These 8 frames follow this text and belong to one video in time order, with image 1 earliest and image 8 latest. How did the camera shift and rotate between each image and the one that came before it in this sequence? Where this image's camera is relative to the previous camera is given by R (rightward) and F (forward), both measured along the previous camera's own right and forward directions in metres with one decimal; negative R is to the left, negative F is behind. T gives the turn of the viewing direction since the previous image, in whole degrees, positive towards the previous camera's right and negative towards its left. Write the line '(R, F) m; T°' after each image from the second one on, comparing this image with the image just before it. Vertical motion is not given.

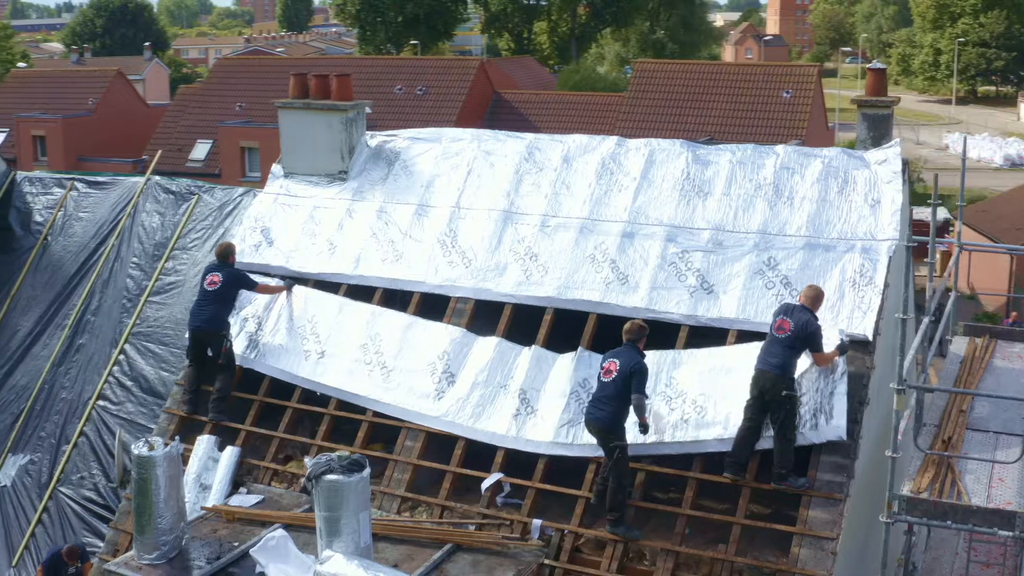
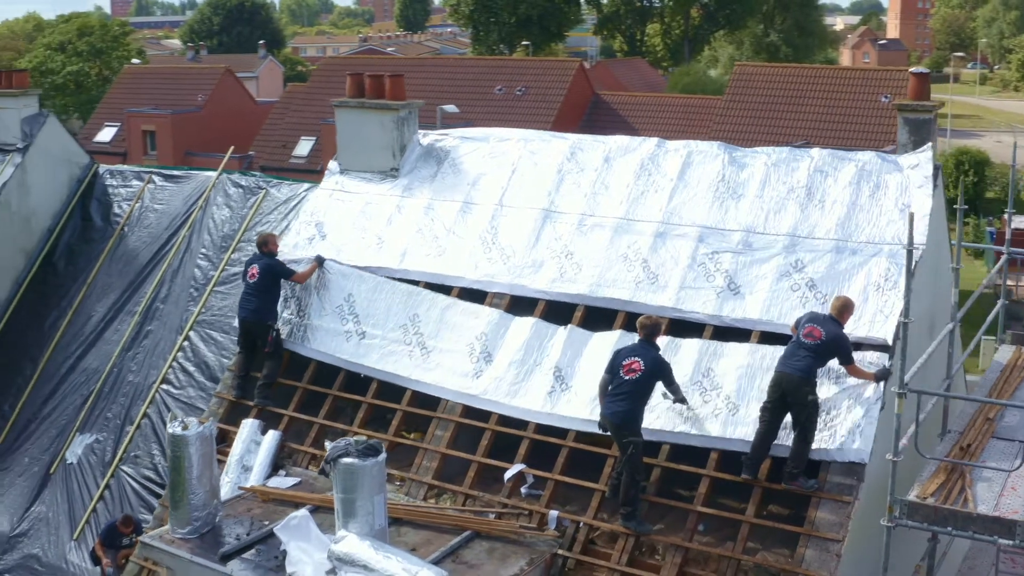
(+0.4, -0.1) m; -5°
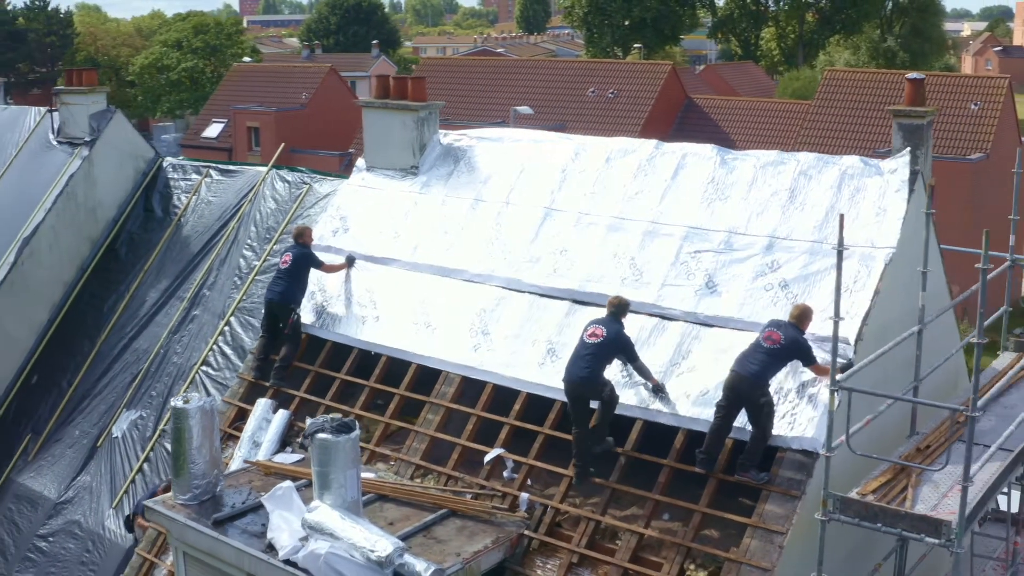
(+0.8, -0.3) m; -5°
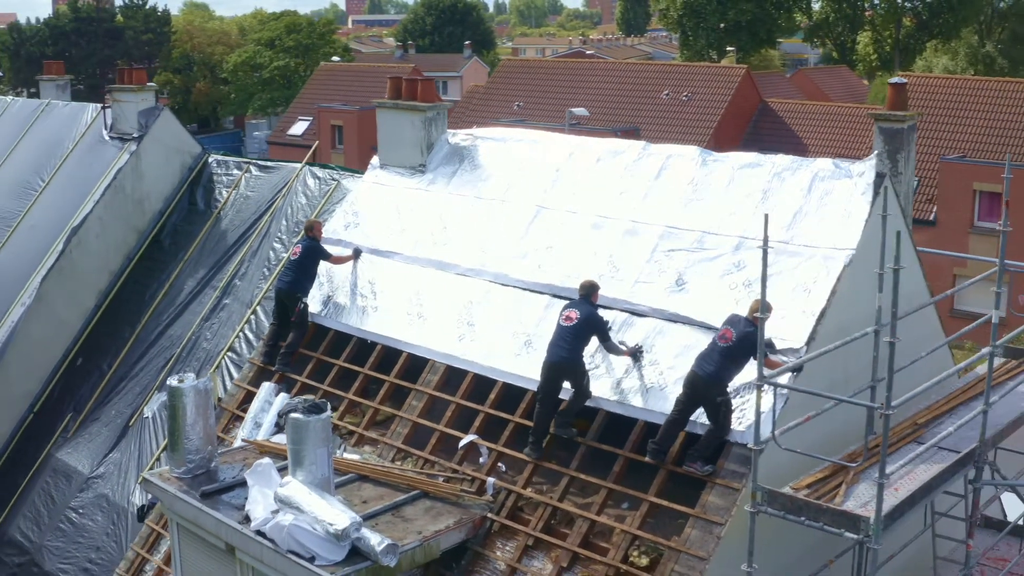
(+0.7, -0.3) m; -4°
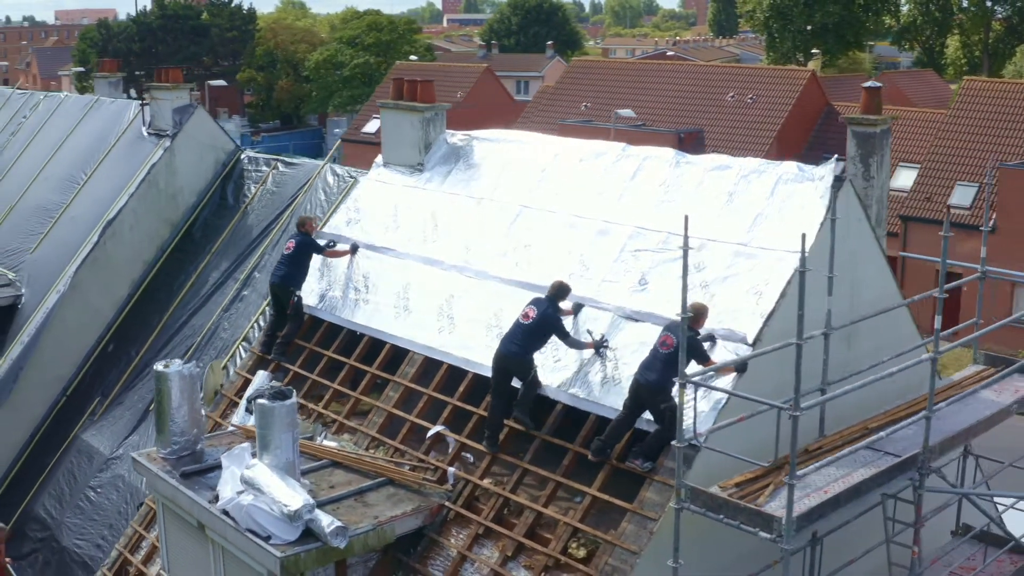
(+0.8, -0.2) m; -4°
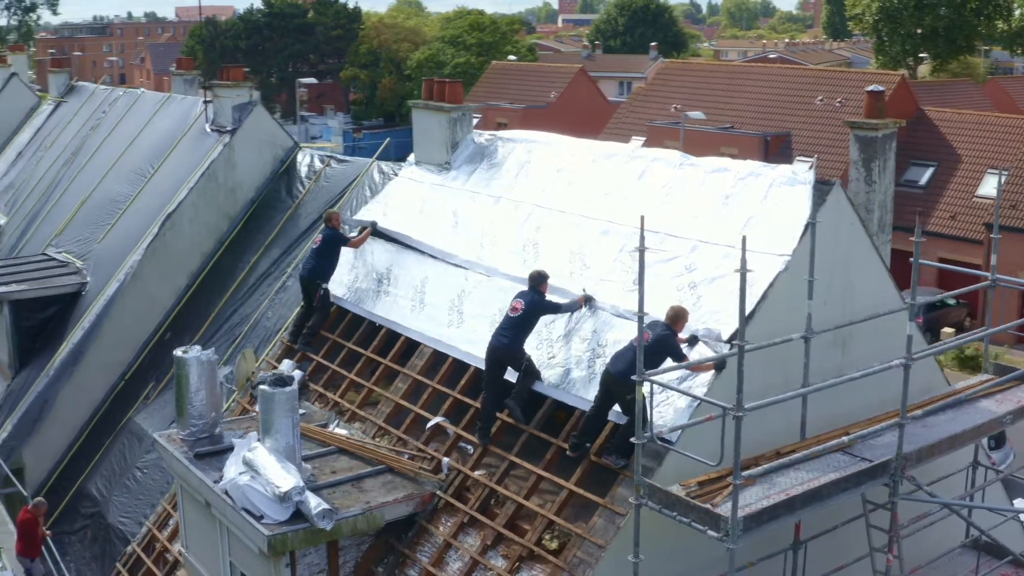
(+0.7, -0.1) m; -5°
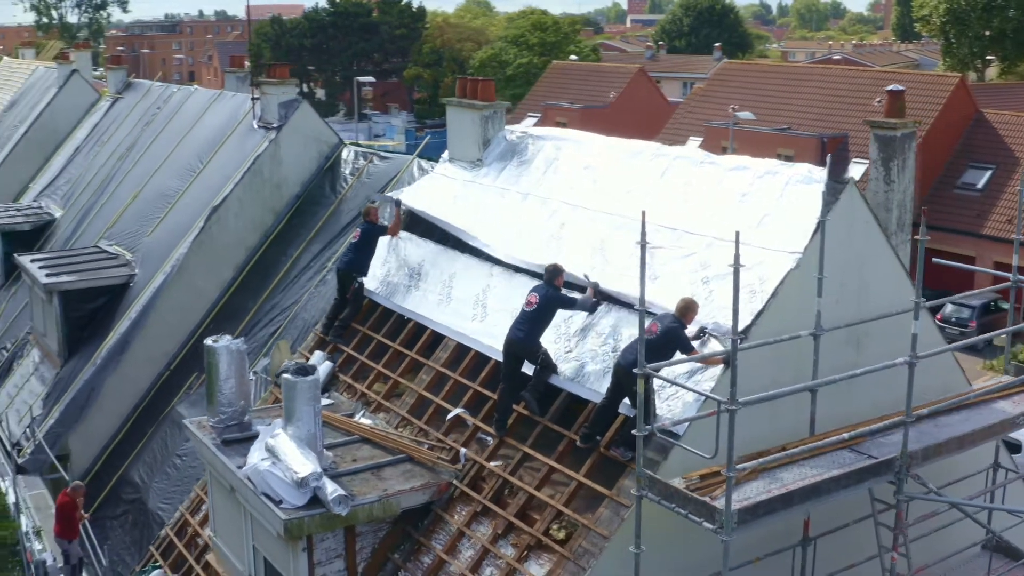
(+0.3, -0.1) m; -3°
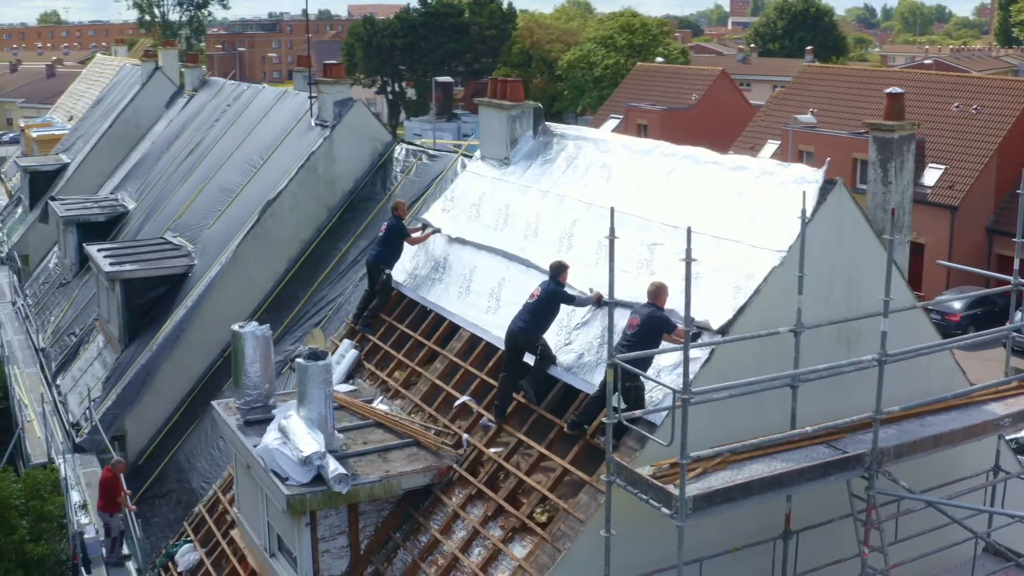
(+0.6, -0.3) m; -5°
